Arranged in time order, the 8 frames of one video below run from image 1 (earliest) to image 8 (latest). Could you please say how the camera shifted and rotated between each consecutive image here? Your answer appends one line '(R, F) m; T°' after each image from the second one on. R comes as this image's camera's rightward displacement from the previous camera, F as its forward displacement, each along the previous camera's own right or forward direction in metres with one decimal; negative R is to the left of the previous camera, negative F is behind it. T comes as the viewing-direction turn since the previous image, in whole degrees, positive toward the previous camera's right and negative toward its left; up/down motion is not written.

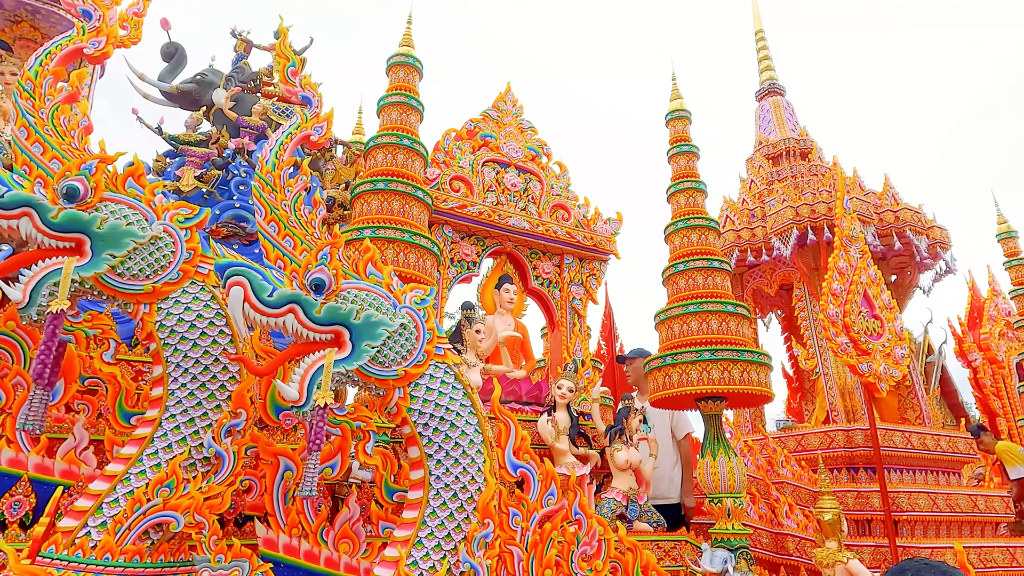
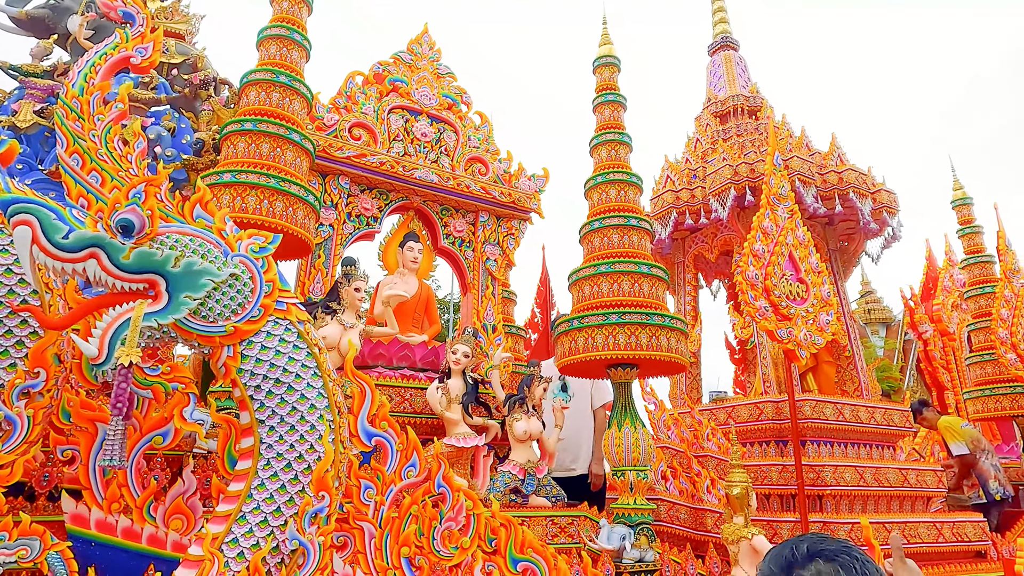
(+0.8, +0.4) m; +1°
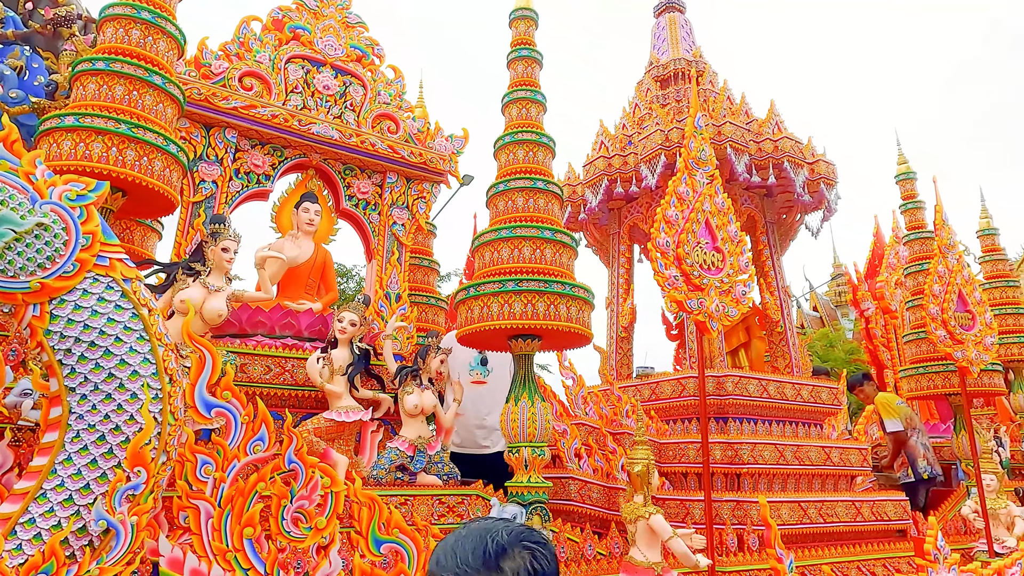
(+0.7, +0.3) m; +2°
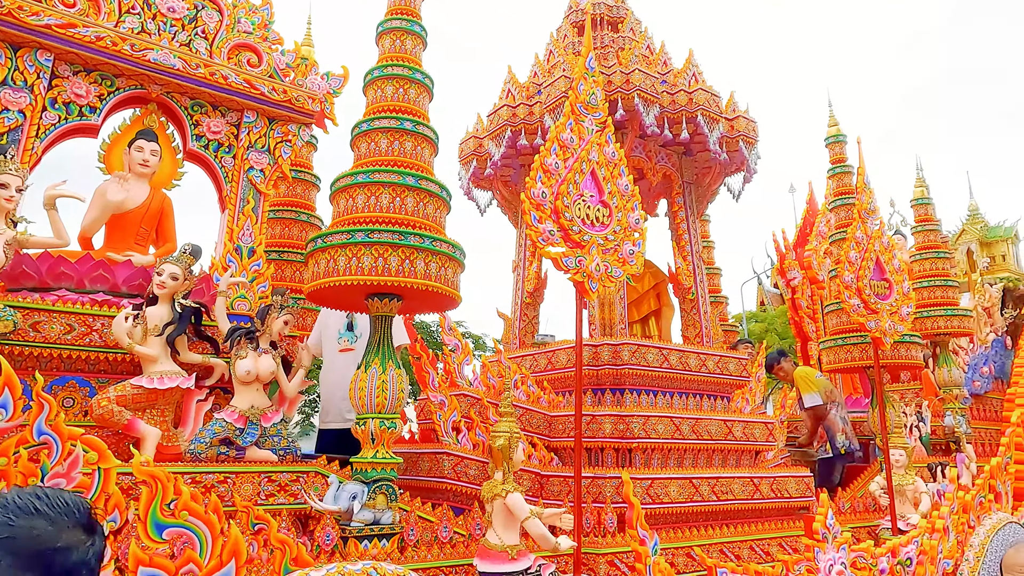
(+0.8, +0.5) m; +2°
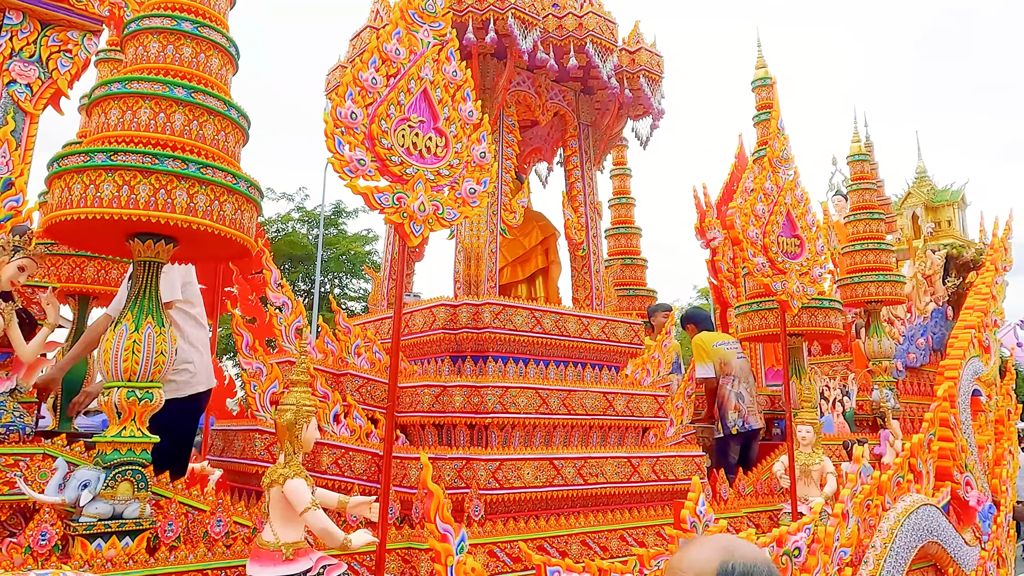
(+1.0, +0.8) m; +2°
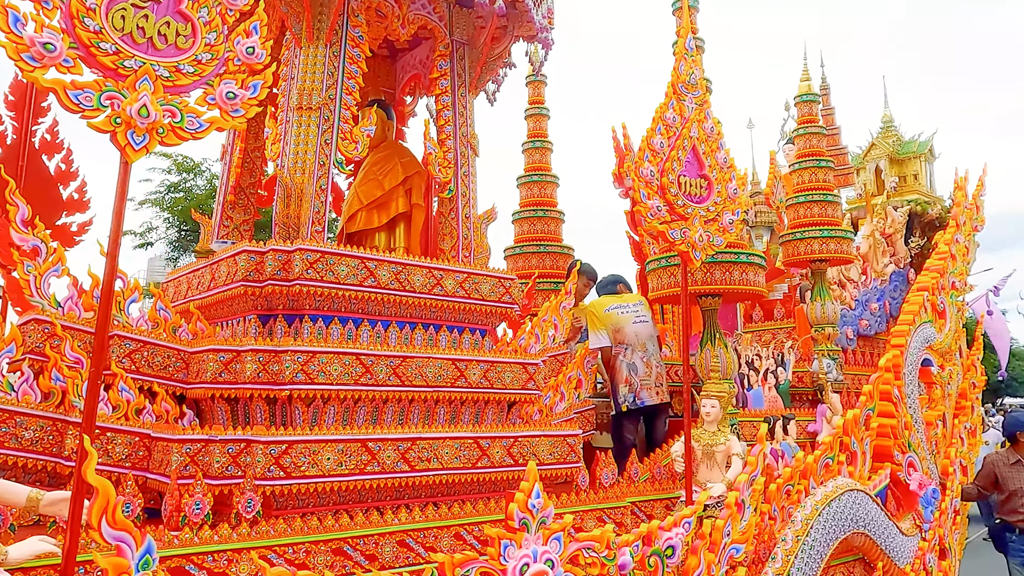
(+1.1, +0.9) m; 0°
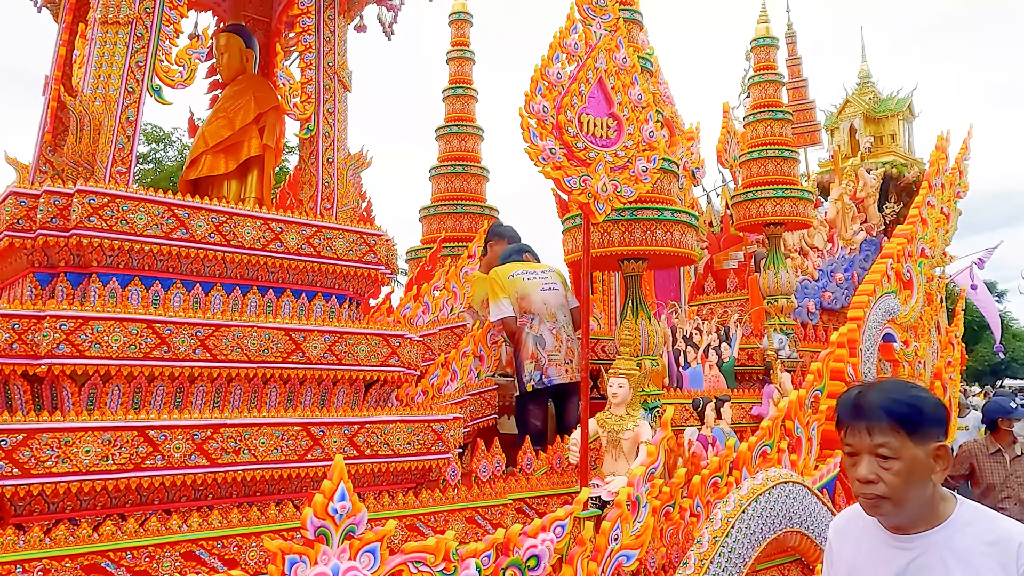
(+0.8, +0.7) m; 0°
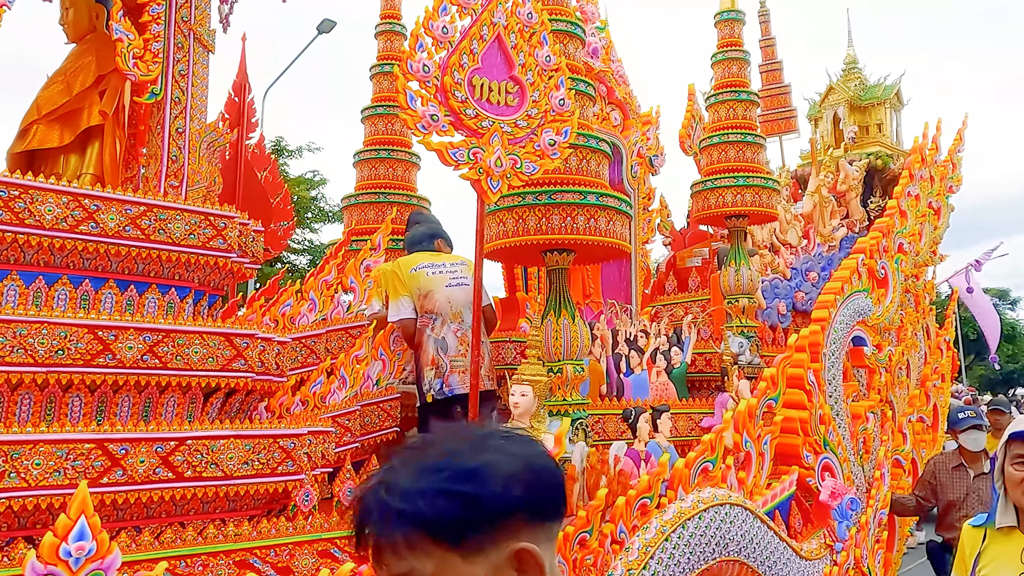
(+0.7, +0.6) m; -1°
